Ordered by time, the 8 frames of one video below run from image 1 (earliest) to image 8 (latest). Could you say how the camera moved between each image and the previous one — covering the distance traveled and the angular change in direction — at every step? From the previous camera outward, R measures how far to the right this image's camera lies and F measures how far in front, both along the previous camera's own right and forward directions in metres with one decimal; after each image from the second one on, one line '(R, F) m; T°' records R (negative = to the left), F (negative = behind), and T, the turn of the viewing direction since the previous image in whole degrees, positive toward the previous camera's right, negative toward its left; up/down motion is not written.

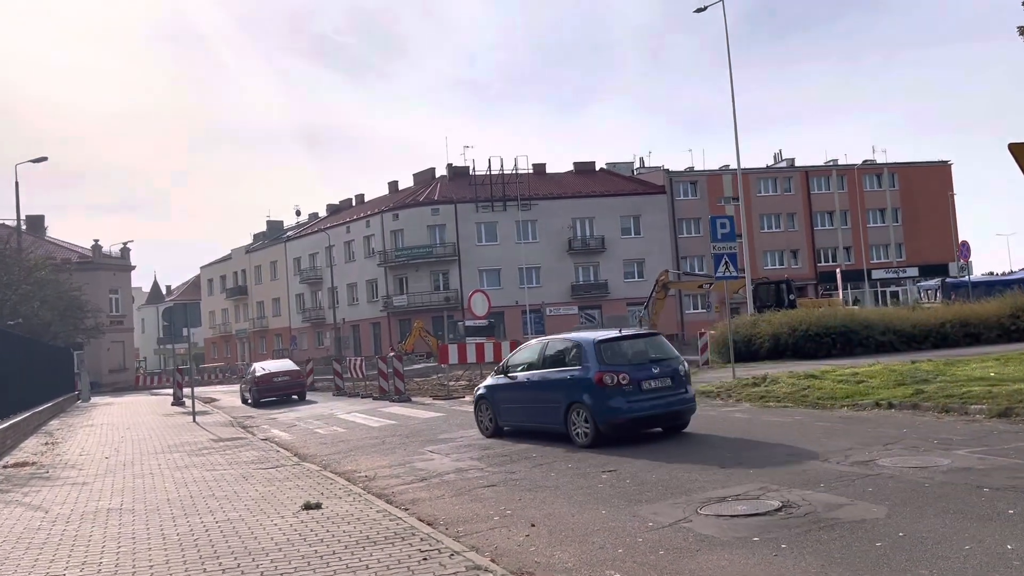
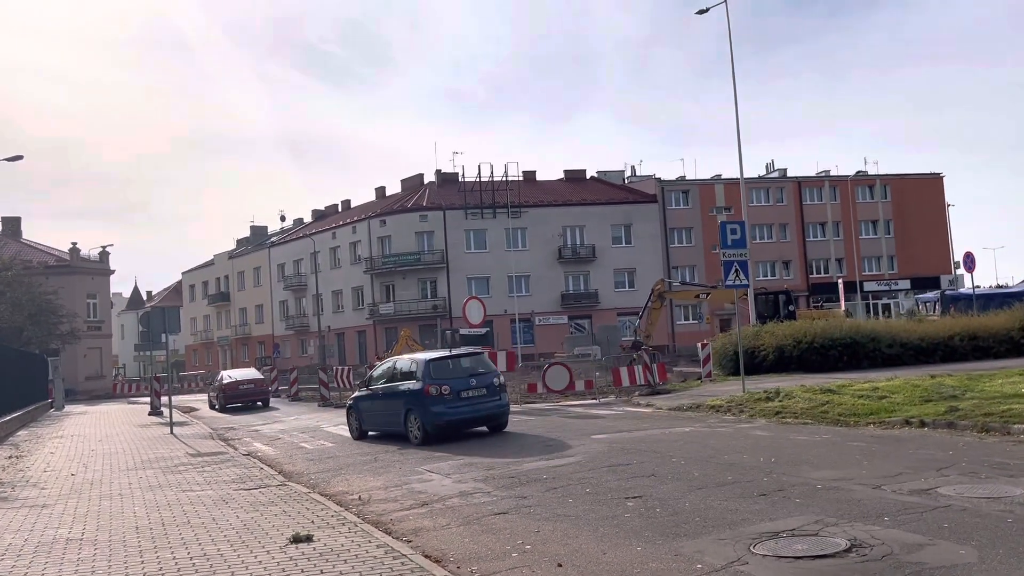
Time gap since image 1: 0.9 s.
(-0.3, +1.0) m; +1°
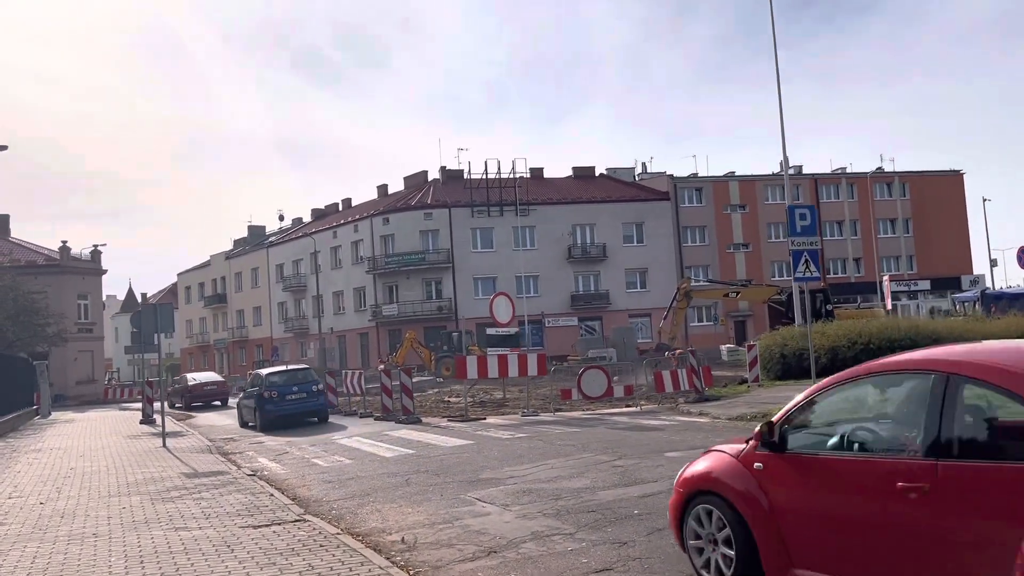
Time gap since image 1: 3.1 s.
(-0.8, +2.3) m; 0°
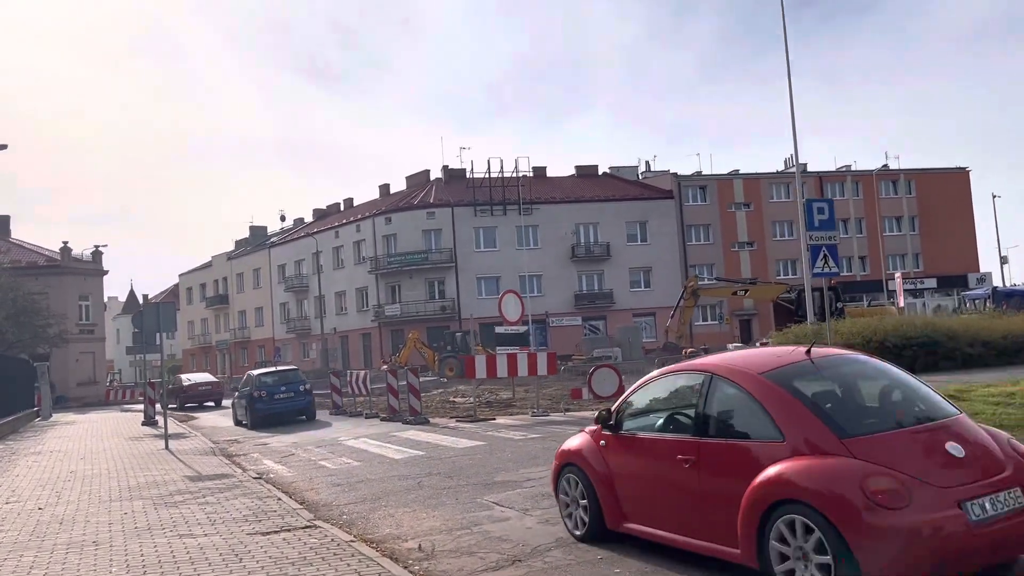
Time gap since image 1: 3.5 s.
(-0.2, +0.4) m; 0°
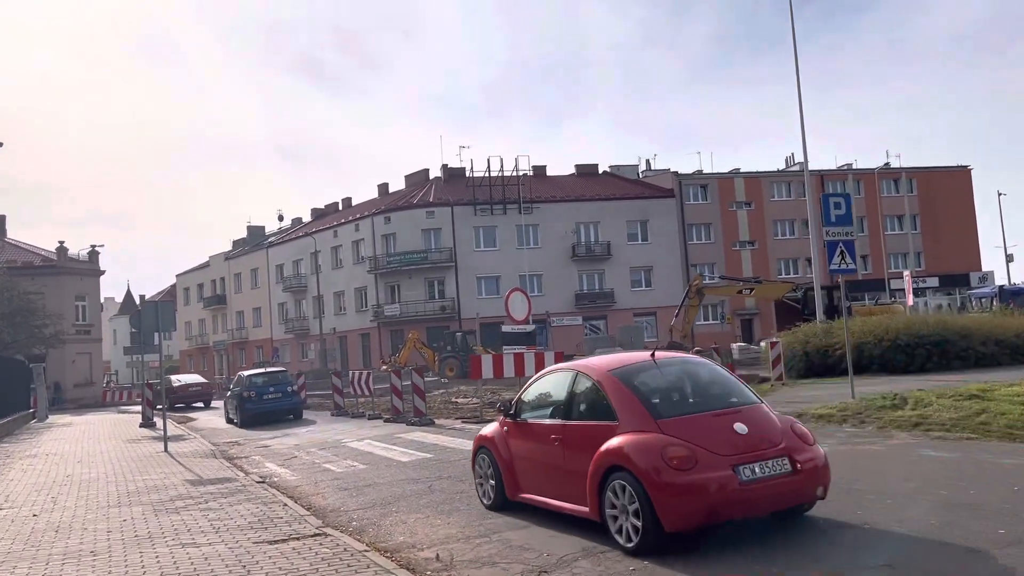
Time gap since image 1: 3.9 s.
(-0.2, +0.4) m; 0°
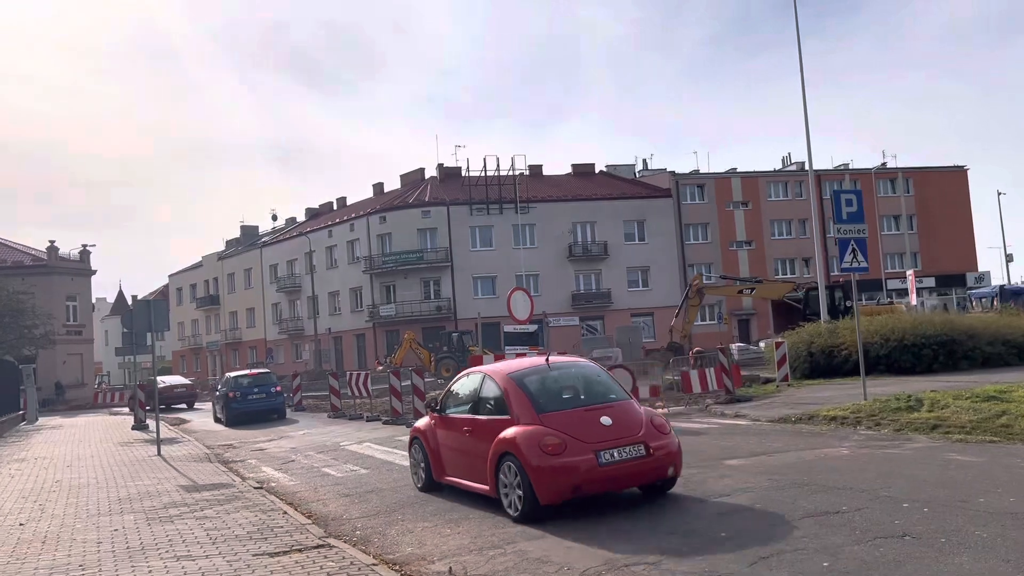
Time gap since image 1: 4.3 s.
(-0.2, +0.4) m; 0°
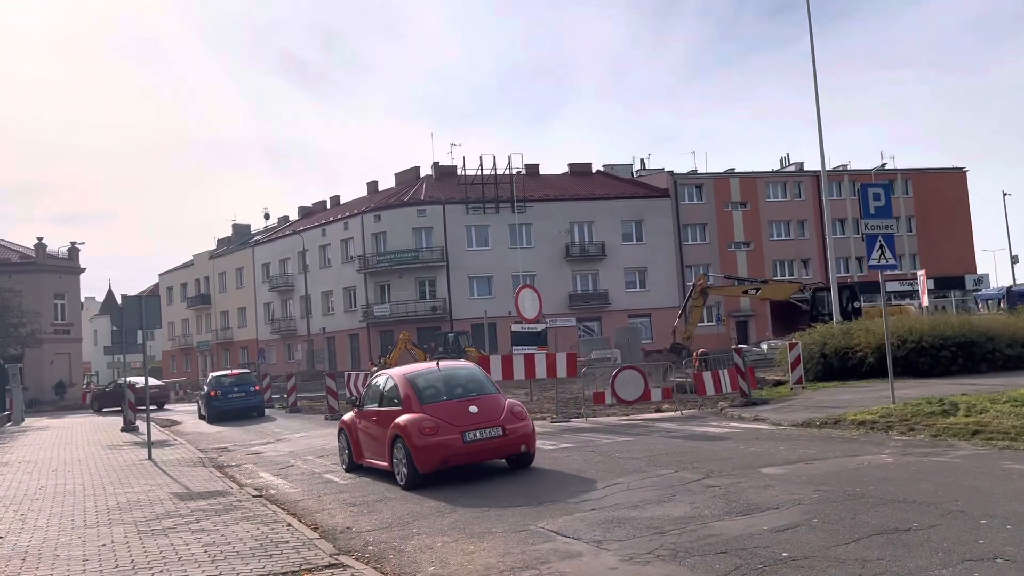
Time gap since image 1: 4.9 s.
(-0.3, +0.8) m; +1°
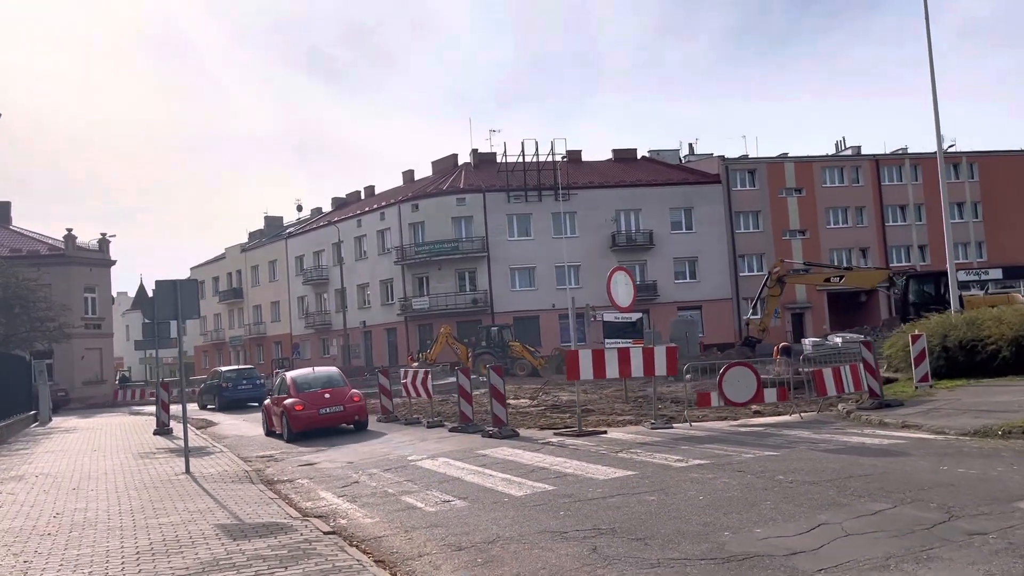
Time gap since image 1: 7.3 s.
(-1.1, +2.5) m; -2°
